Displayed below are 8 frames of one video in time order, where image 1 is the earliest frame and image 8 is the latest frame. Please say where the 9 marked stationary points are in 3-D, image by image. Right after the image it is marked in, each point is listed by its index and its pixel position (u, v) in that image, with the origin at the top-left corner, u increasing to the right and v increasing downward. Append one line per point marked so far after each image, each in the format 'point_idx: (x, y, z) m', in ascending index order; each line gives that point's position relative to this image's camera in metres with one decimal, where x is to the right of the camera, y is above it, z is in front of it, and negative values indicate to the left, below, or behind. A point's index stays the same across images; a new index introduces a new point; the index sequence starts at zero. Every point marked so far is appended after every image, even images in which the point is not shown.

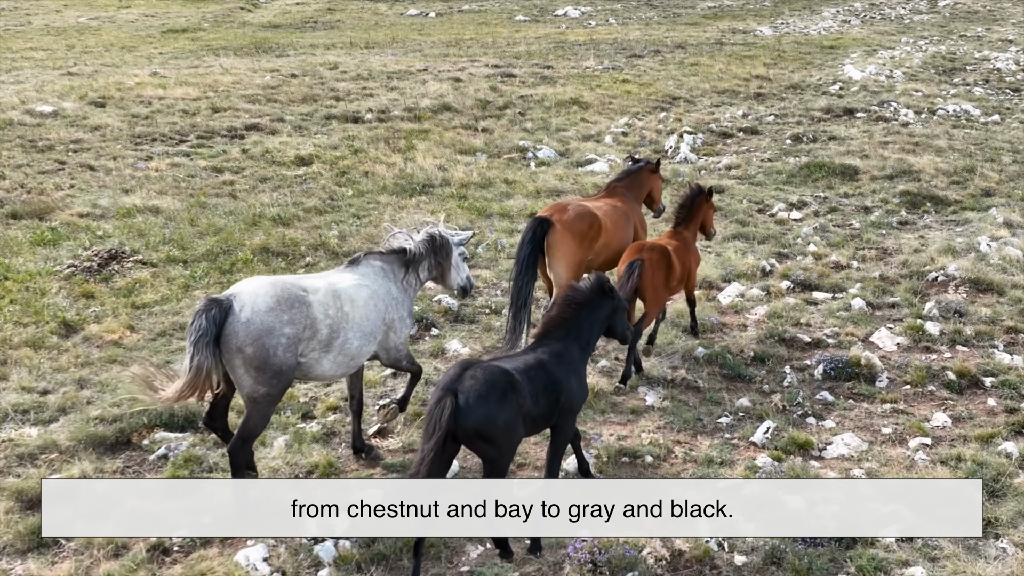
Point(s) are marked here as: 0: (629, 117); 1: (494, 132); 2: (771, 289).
0: (+1.5, +2.2, +15.1) m
1: (-0.2, +1.8, +13.6) m
2: (+1.8, 0.0, +8.0) m
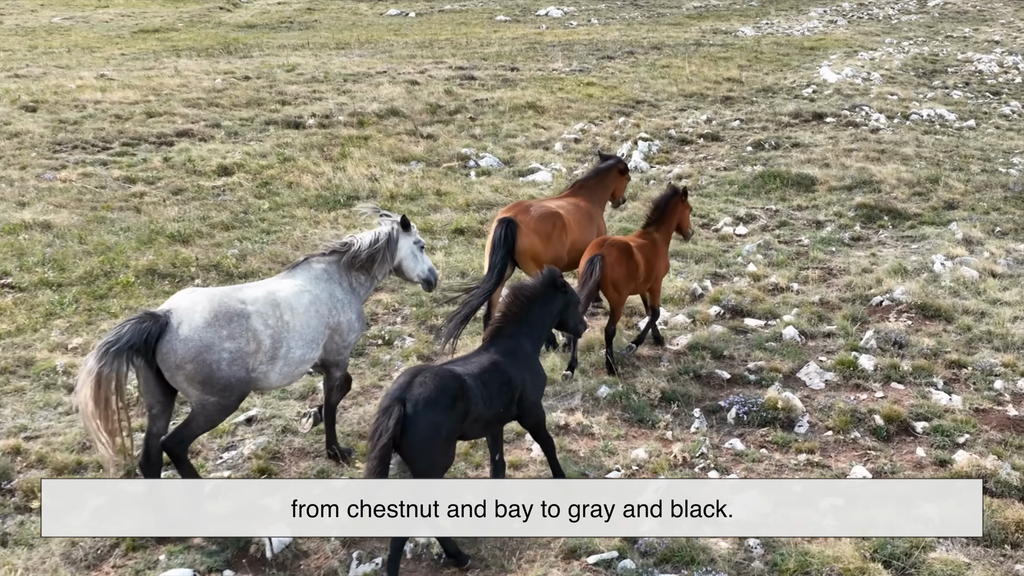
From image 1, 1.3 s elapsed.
0: (+0.9, +2.1, +14.4) m
1: (-0.8, +1.7, +12.9) m
2: (+1.2, -0.2, +7.3) m
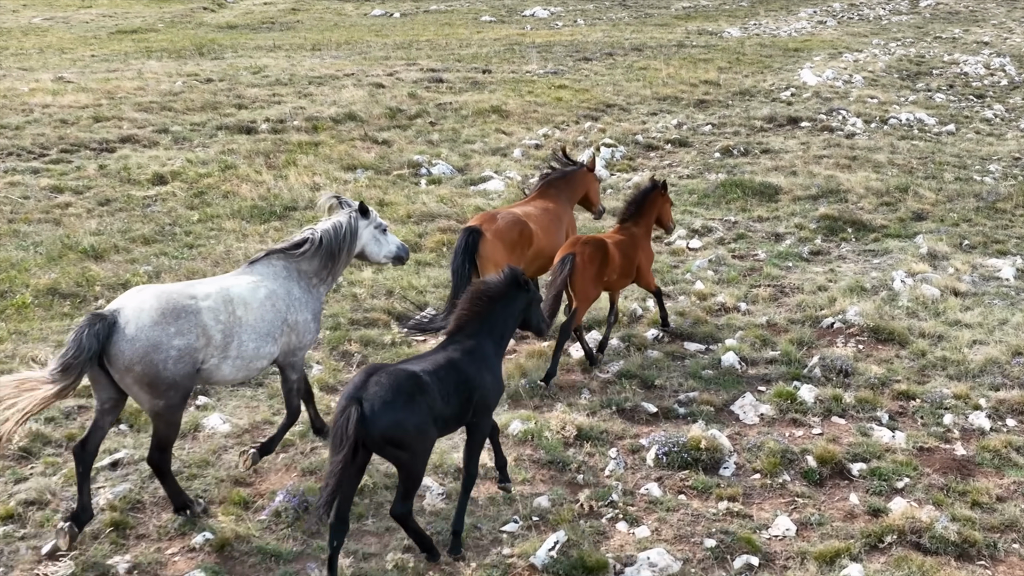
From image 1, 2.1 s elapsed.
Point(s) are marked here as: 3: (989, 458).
0: (+0.4, +1.9, +13.9) m
1: (-1.3, +1.5, +12.5) m
2: (+0.7, -0.3, +6.8) m
3: (+2.2, -0.8, +5.3) m
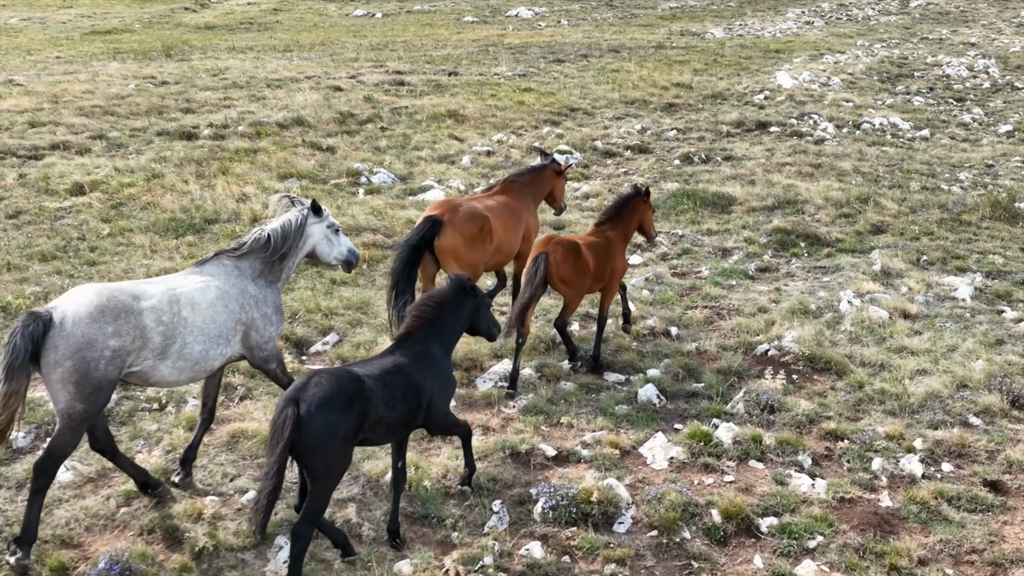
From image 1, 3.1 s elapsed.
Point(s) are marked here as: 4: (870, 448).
0: (-0.1, +1.8, +13.4) m
1: (-1.8, +1.4, +11.9) m
2: (+0.2, -0.4, +6.2) m
3: (+1.6, -0.9, +4.7) m
4: (+1.6, -0.7, +5.3) m
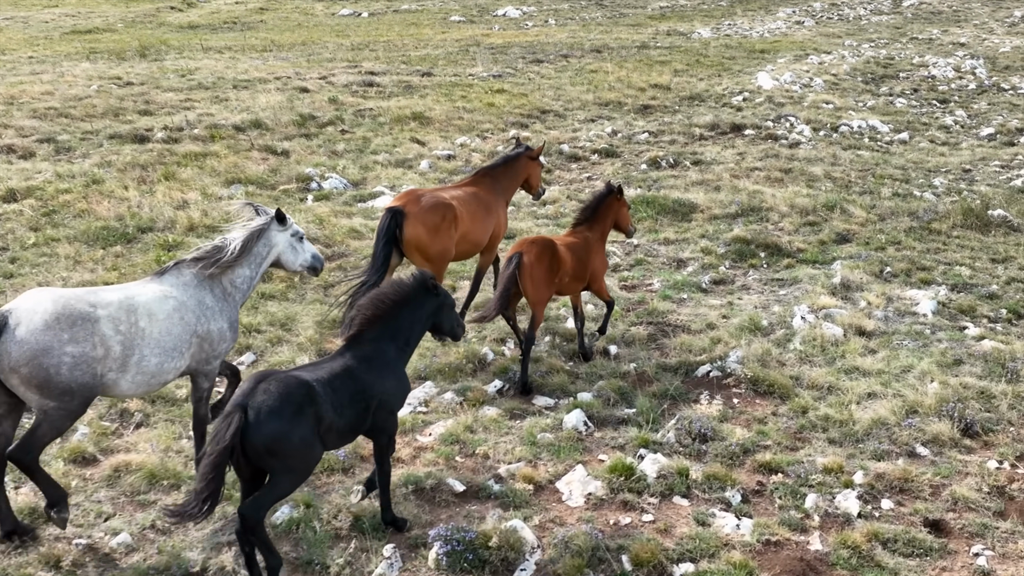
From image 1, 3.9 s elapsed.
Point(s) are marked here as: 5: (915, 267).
0: (-0.5, +1.7, +13.0) m
1: (-2.2, +1.3, +11.5) m
2: (-0.2, -0.5, +5.8) m
3: (+1.2, -1.0, +4.3) m
4: (+1.2, -0.8, +4.9) m
5: (+2.8, +0.1, +8.2) m
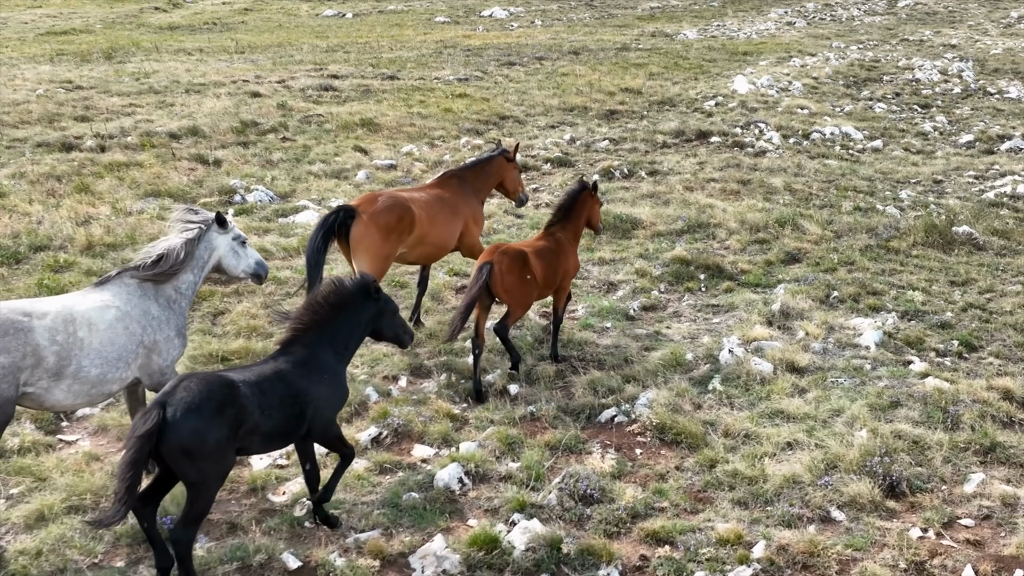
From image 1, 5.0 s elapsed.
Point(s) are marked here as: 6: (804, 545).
0: (-1.0, +1.5, +12.3) m
1: (-2.7, +1.2, +10.9) m
2: (-0.8, -0.7, +5.2) m
3: (+0.7, -1.2, +3.7) m
4: (+0.7, -1.0, +4.3) m
5: (+2.3, 0.0, +7.5) m
6: (+1.1, -1.0, +4.3) m
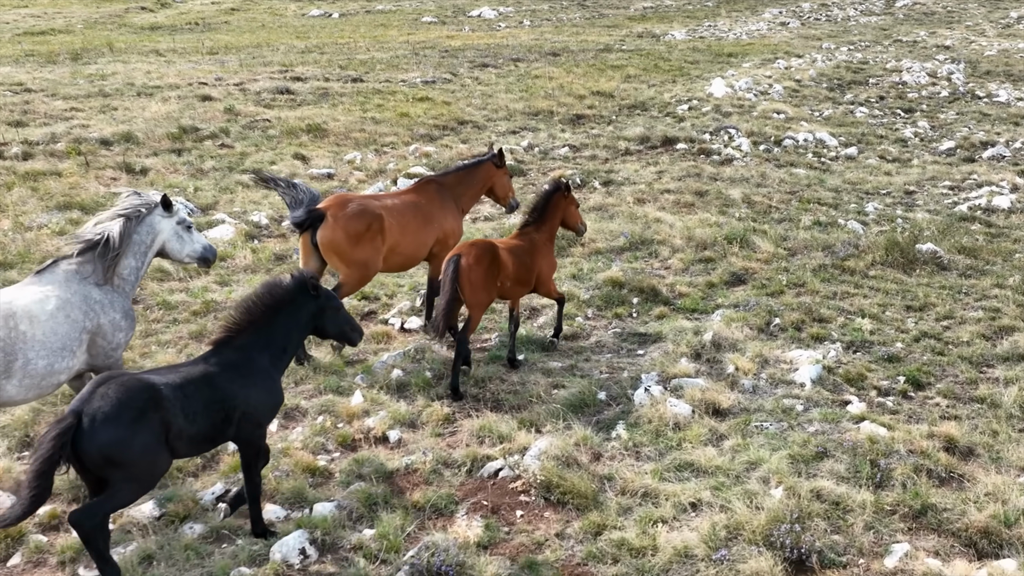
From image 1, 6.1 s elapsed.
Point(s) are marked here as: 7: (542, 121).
0: (-1.5, +1.4, +11.7) m
1: (-3.2, +1.0, +10.3) m
2: (-1.3, -0.9, +4.6) m
3: (+0.1, -1.3, +3.0) m
4: (+0.1, -1.1, +3.6) m
5: (+1.8, -0.2, +6.9) m
6: (+0.6, -1.1, +3.7) m
7: (+0.4, +2.0, +14.1) m
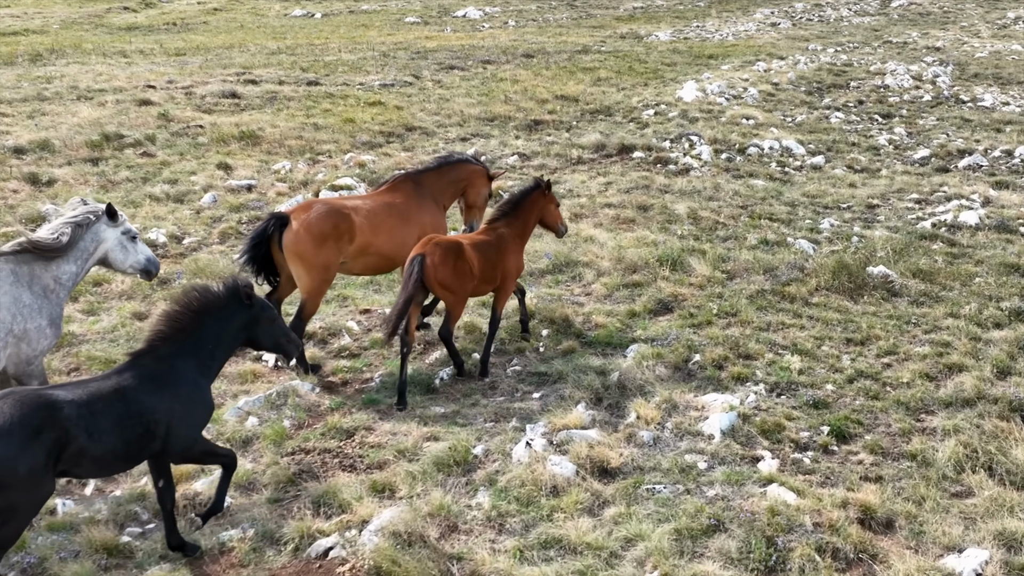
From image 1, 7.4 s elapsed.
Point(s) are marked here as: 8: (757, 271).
0: (-2.0, +1.2, +11.0) m
1: (-3.8, +0.8, +9.6) m
2: (-1.9, -1.0, +3.9) m
3: (-0.5, -1.5, +2.3) m
4: (-0.5, -1.3, +2.9) m
5: (+1.2, -0.4, +6.2) m
6: (-0.1, -1.3, +3.0) m
7: (-0.2, +1.9, +13.4) m
8: (+1.6, +0.1, +7.7) m
